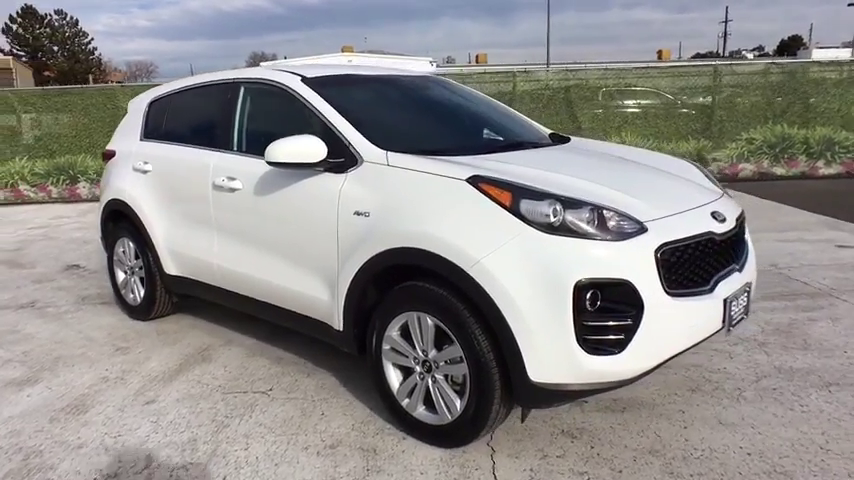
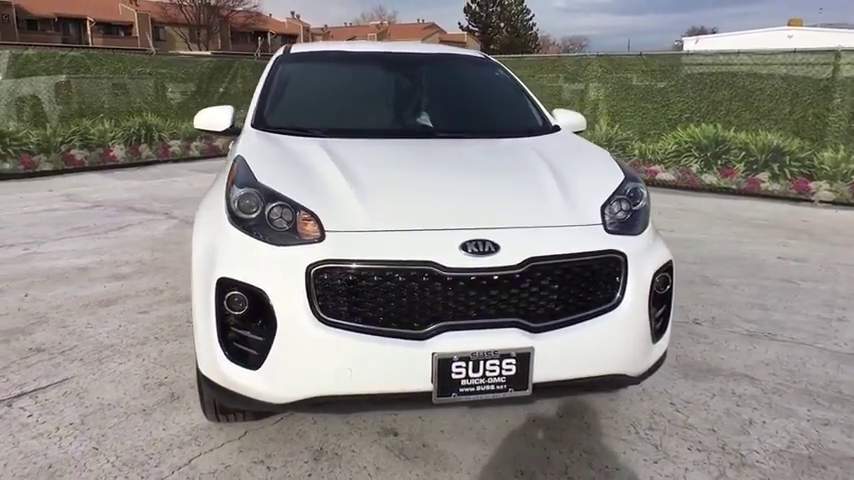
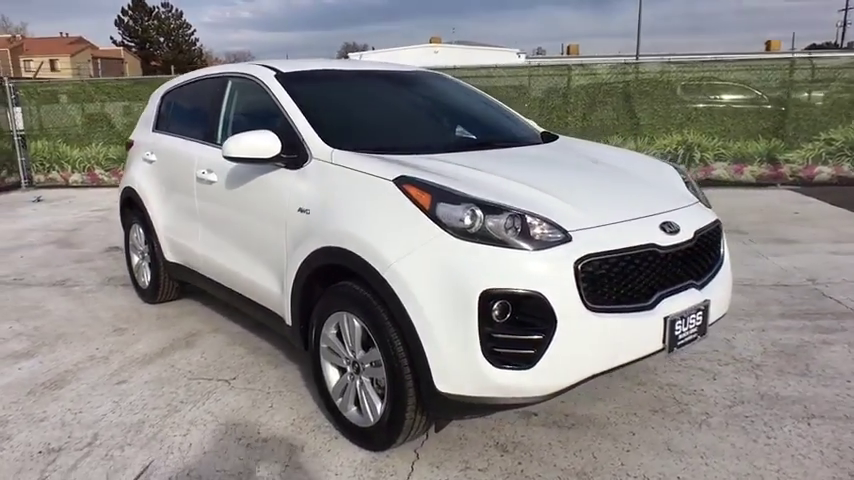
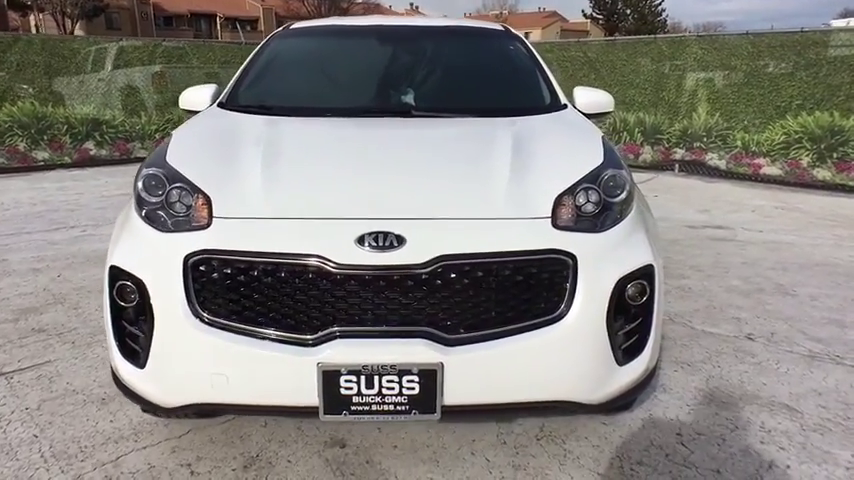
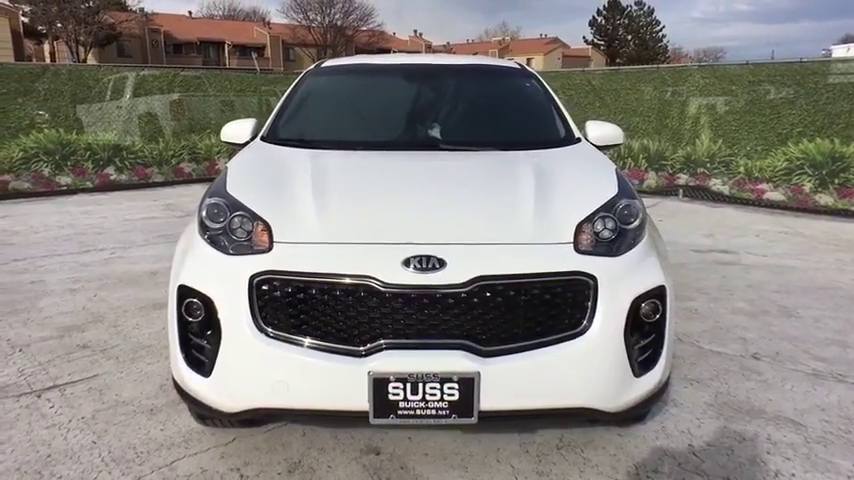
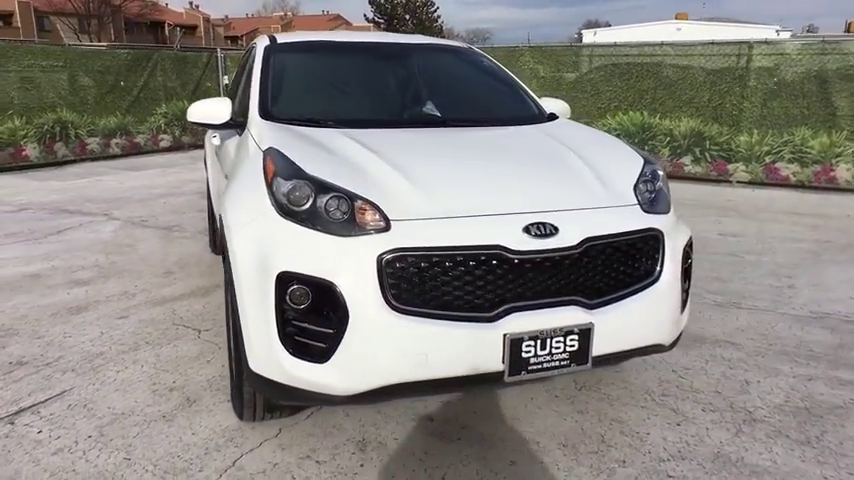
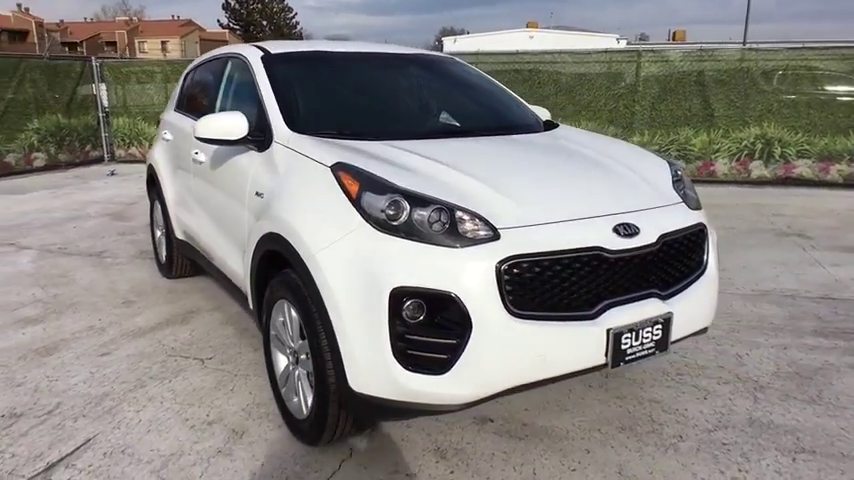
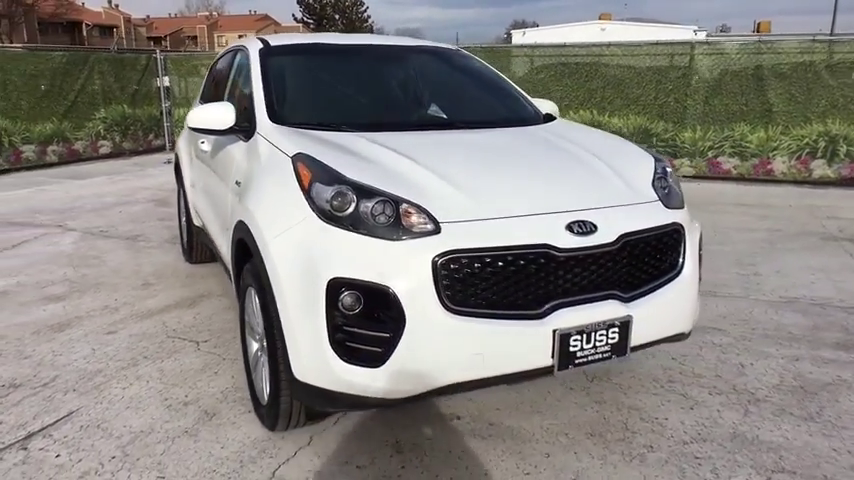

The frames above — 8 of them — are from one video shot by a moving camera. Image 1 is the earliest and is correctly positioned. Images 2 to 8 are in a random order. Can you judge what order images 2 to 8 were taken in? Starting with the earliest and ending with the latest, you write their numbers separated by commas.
3, 7, 8, 6, 2, 5, 4
